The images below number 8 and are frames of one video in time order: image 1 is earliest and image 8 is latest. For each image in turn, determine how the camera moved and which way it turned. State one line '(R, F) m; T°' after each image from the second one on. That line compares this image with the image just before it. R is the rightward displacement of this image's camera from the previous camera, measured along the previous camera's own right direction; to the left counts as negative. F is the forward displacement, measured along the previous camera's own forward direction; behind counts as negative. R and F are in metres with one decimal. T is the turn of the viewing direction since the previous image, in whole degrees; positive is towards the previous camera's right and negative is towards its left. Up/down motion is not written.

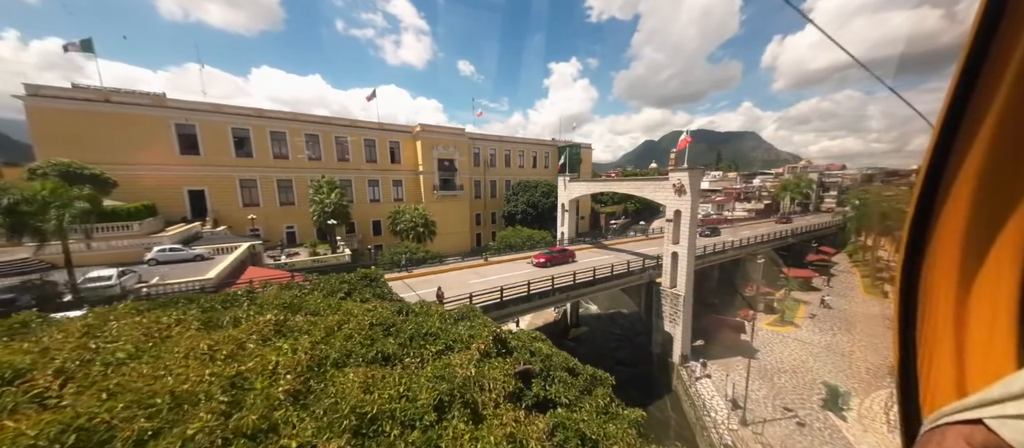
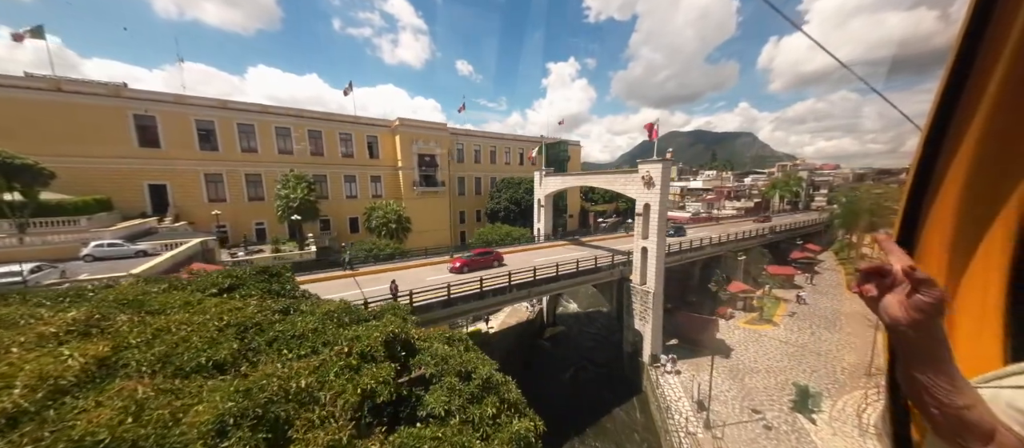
(+0.6, +0.3) m; +1°
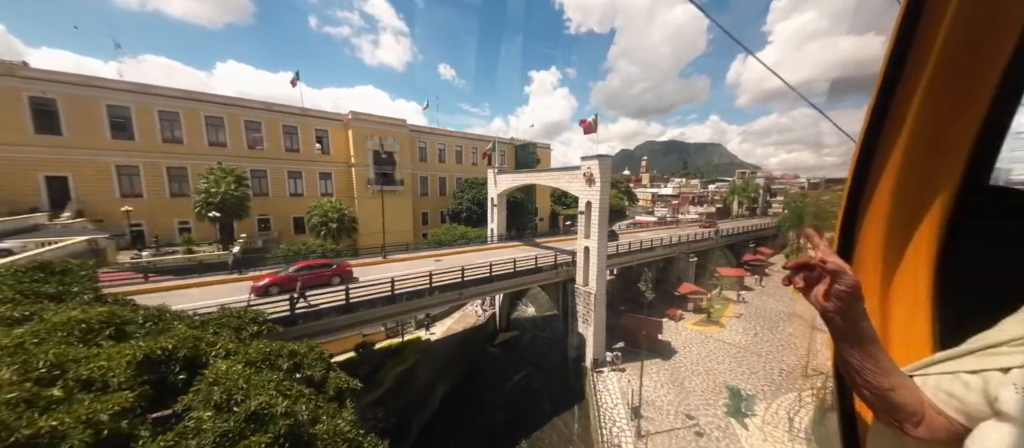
(+0.7, +0.3) m; +4°
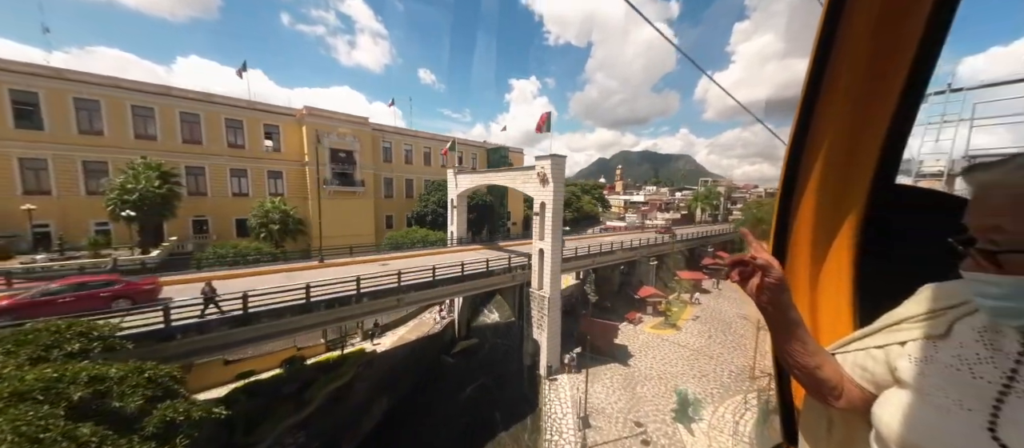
(+0.4, +0.2) m; +4°
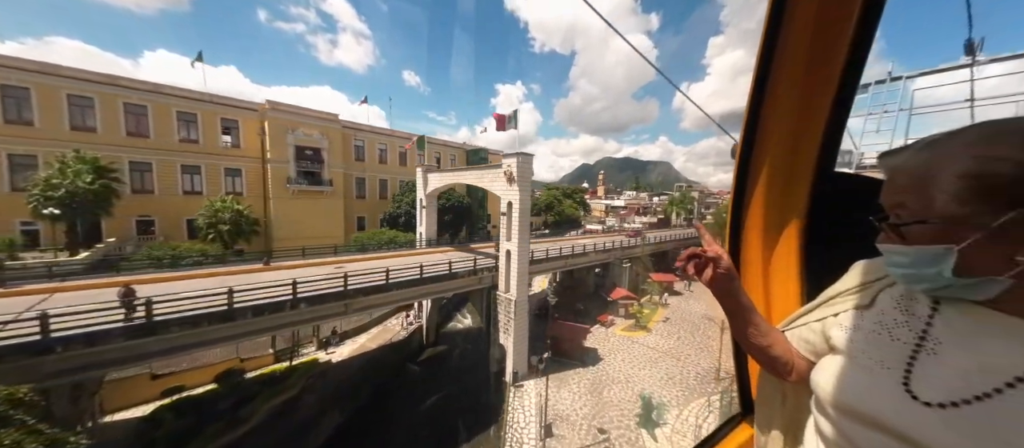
(+0.3, +0.2) m; +3°
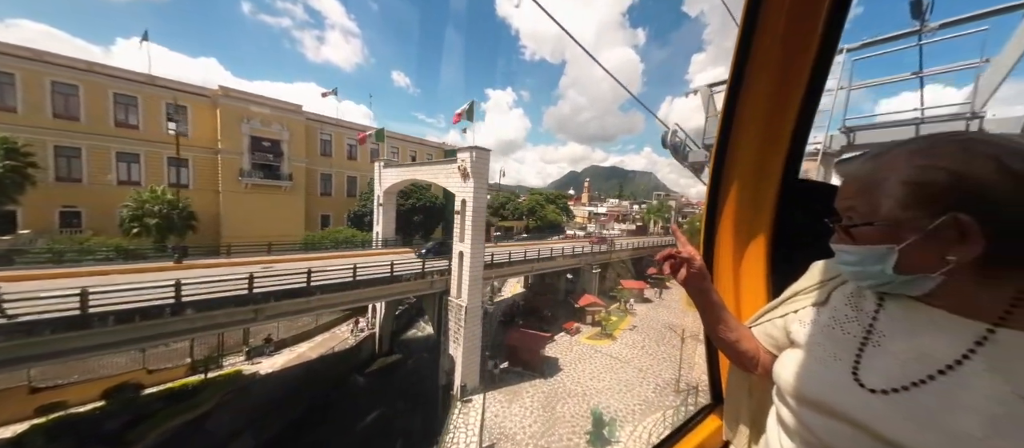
(+0.4, +0.3) m; +3°
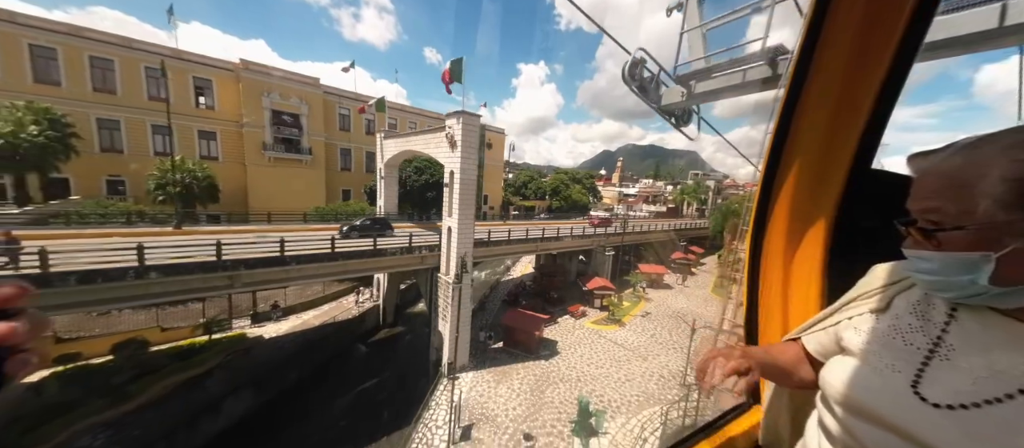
(+0.5, +0.3) m; -5°
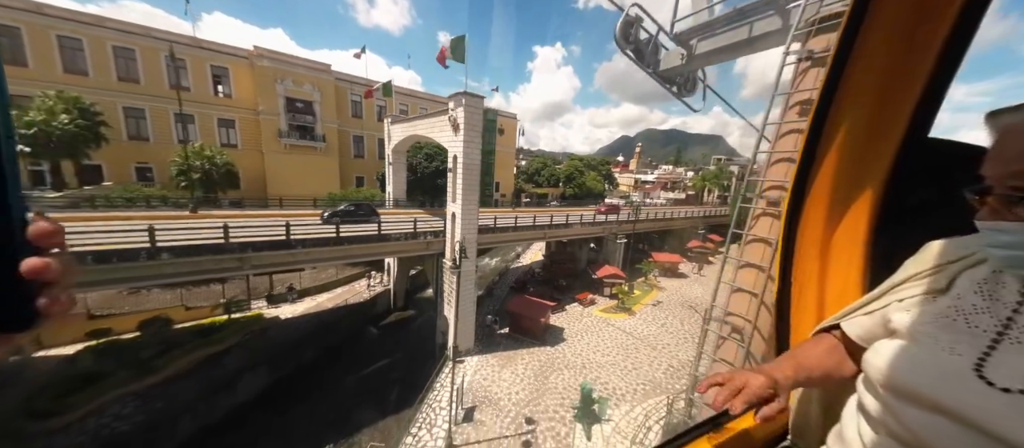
(+0.1, +0.1) m; -3°
